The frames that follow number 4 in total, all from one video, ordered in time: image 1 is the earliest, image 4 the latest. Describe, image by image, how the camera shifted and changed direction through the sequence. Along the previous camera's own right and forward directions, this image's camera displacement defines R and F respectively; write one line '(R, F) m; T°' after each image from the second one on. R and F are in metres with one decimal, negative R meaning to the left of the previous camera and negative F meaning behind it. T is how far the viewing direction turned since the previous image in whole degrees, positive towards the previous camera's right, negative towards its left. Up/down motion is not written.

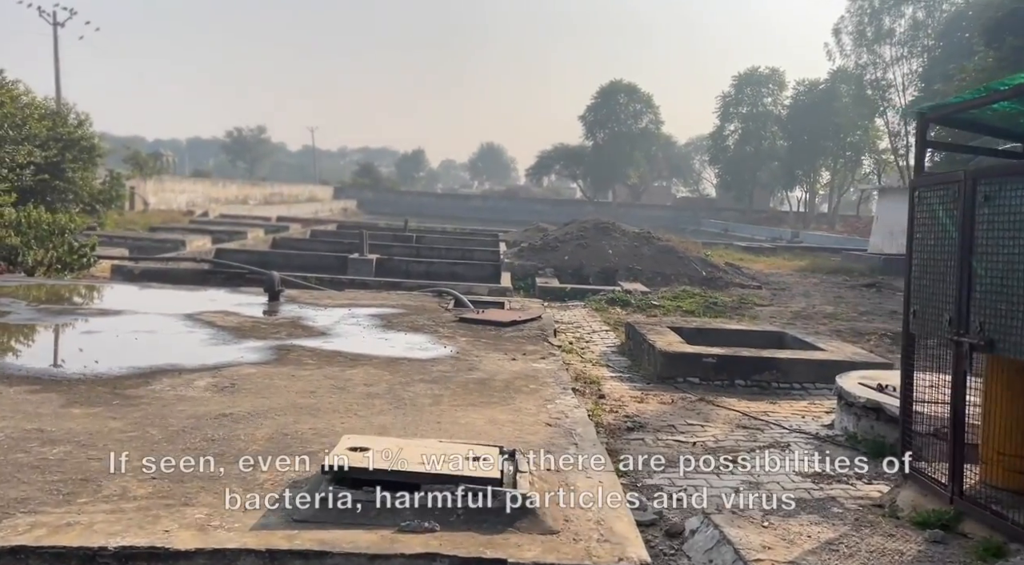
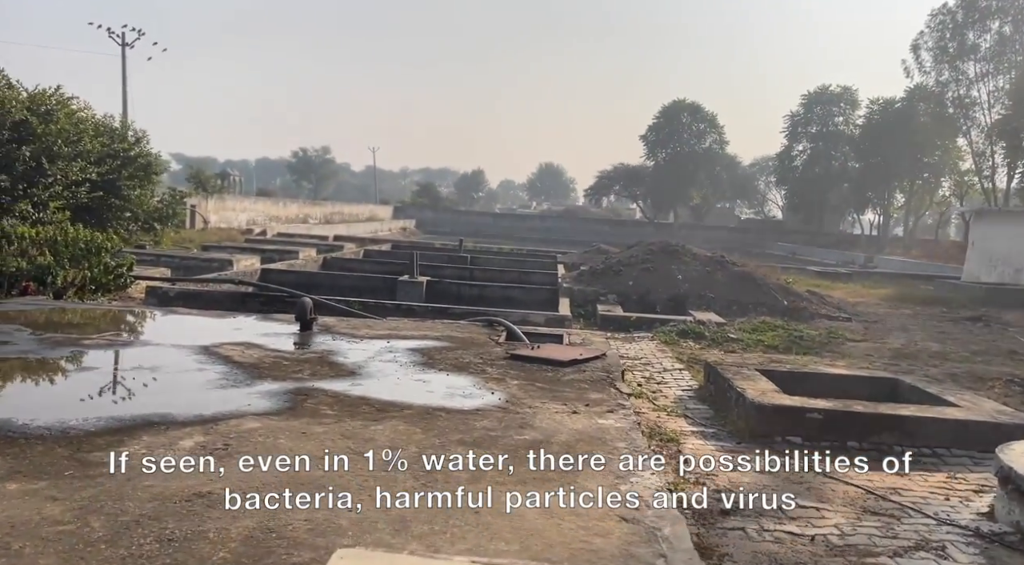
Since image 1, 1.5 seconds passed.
(0.0, +1.0) m; -4°
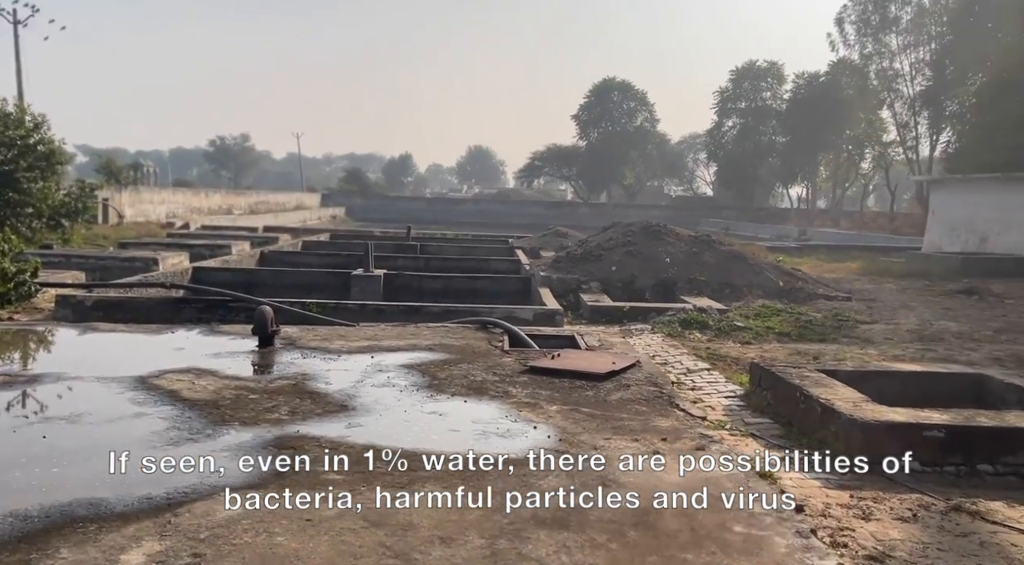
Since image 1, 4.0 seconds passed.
(-0.5, +1.2) m; +5°
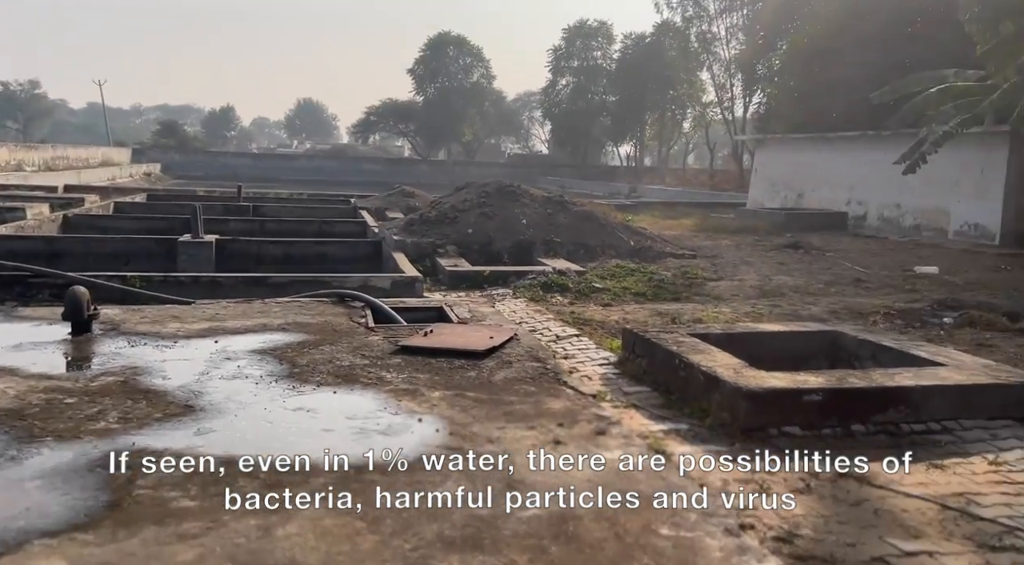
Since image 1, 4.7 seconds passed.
(-0.2, +0.4) m; +12°
